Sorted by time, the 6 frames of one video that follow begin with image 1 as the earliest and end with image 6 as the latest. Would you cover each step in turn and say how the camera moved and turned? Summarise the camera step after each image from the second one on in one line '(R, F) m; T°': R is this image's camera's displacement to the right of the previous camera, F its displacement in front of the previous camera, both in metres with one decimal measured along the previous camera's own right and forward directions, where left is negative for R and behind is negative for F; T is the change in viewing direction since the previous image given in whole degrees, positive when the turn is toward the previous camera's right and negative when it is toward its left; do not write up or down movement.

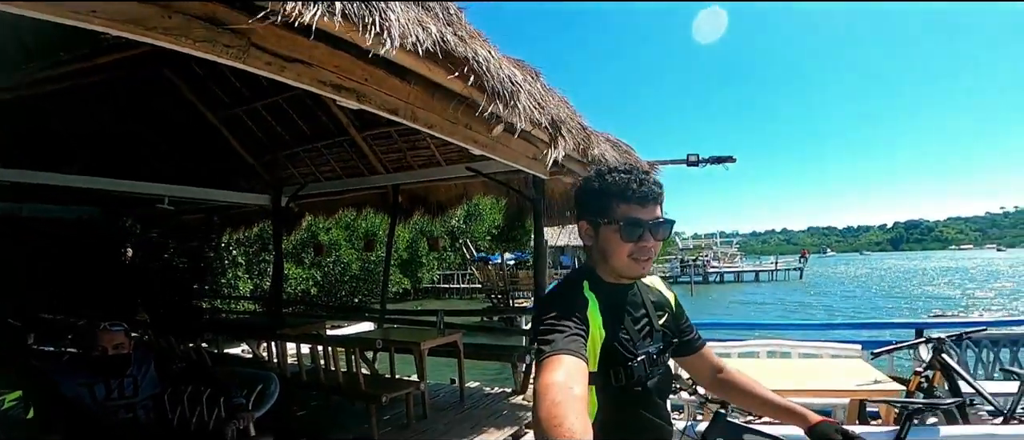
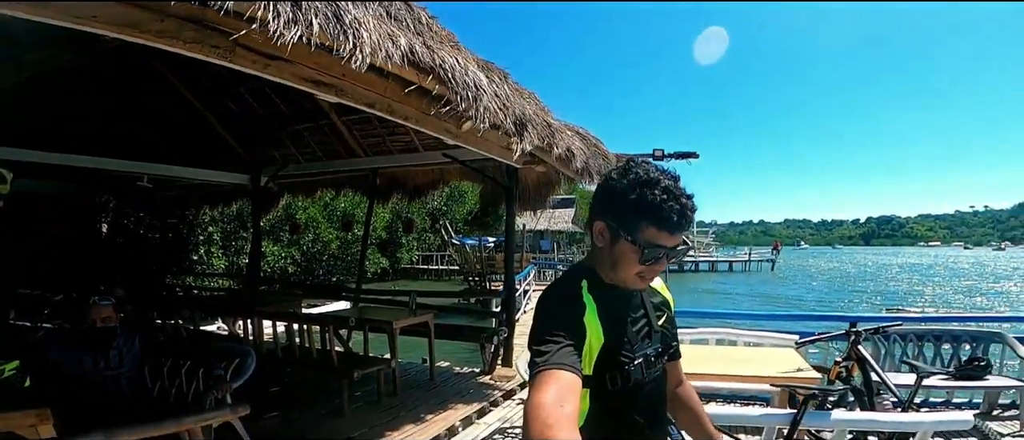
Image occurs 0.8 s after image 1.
(+0.1, -0.2) m; +2°
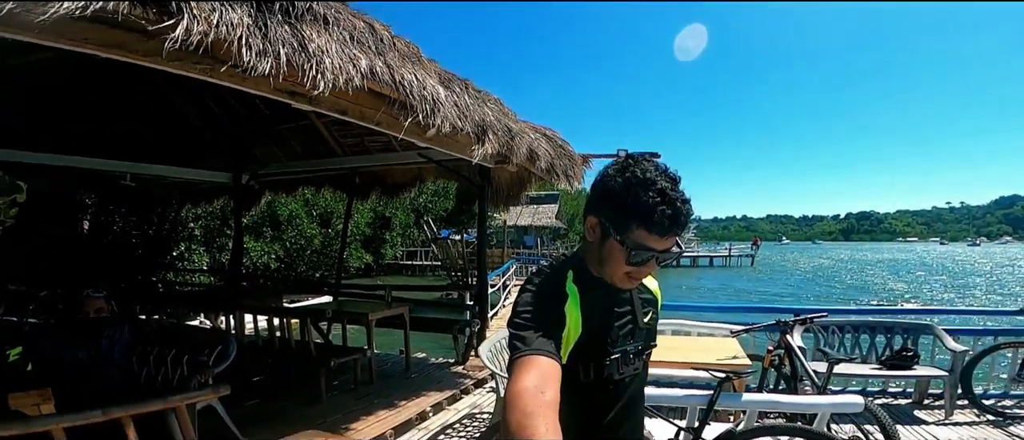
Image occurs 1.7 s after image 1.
(+0.2, -0.3) m; +1°
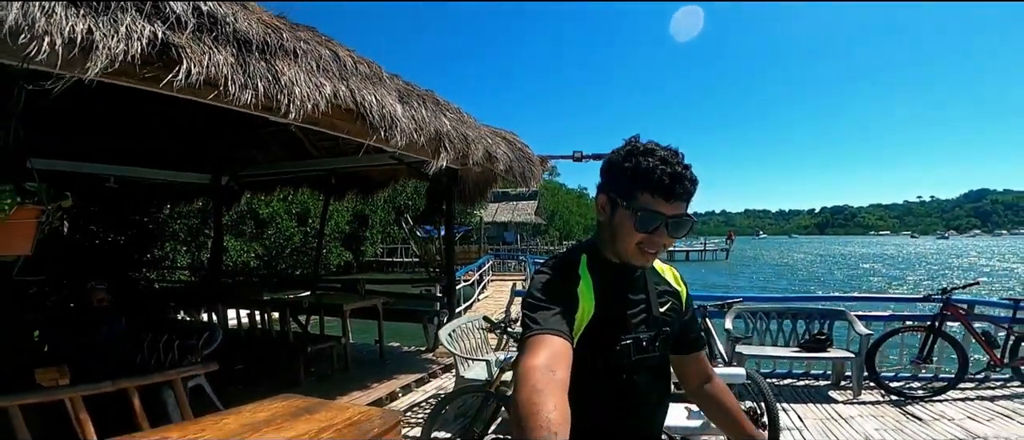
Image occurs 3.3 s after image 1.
(+0.2, -0.5) m; +2°
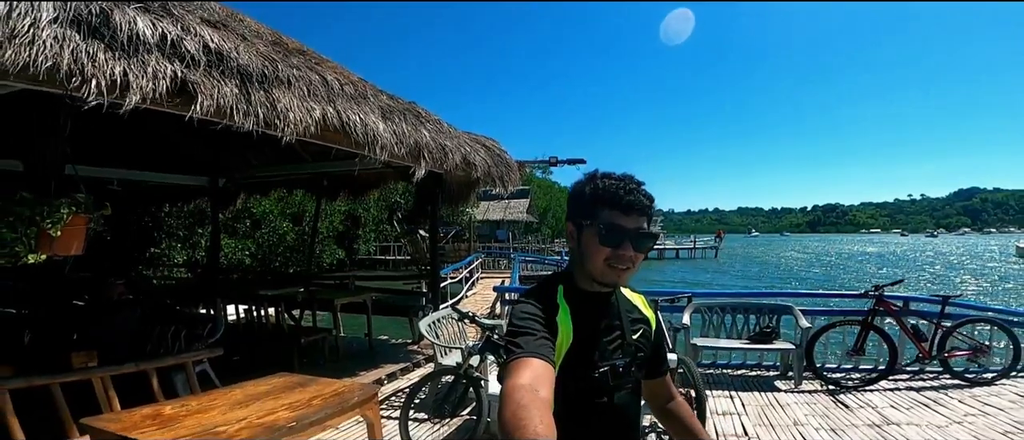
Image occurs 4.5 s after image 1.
(+0.2, -0.5) m; +1°
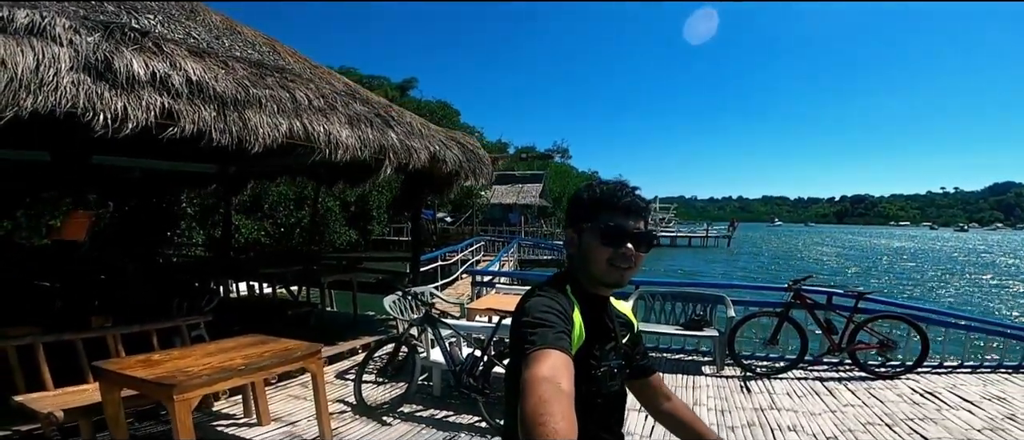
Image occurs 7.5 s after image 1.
(+0.7, -0.7) m; -2°
